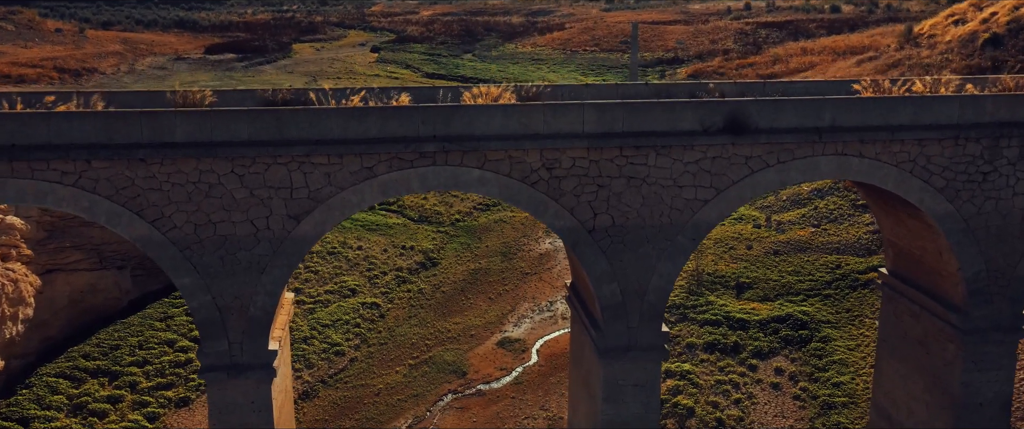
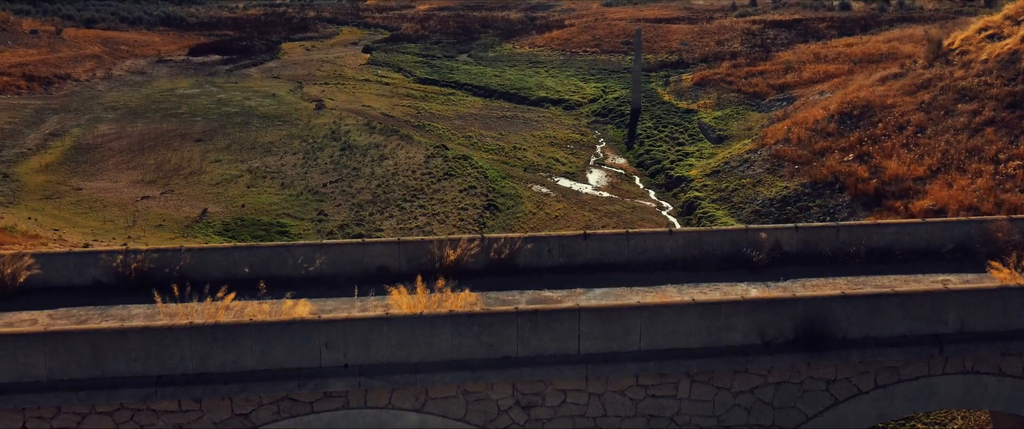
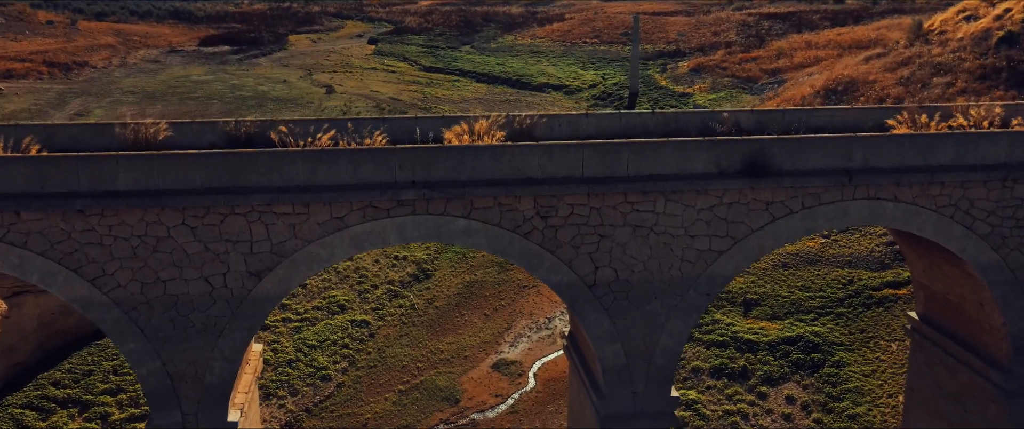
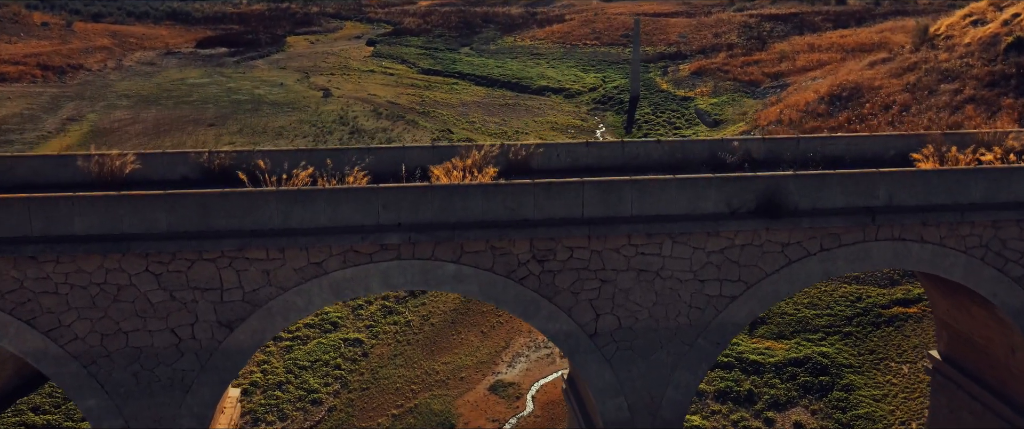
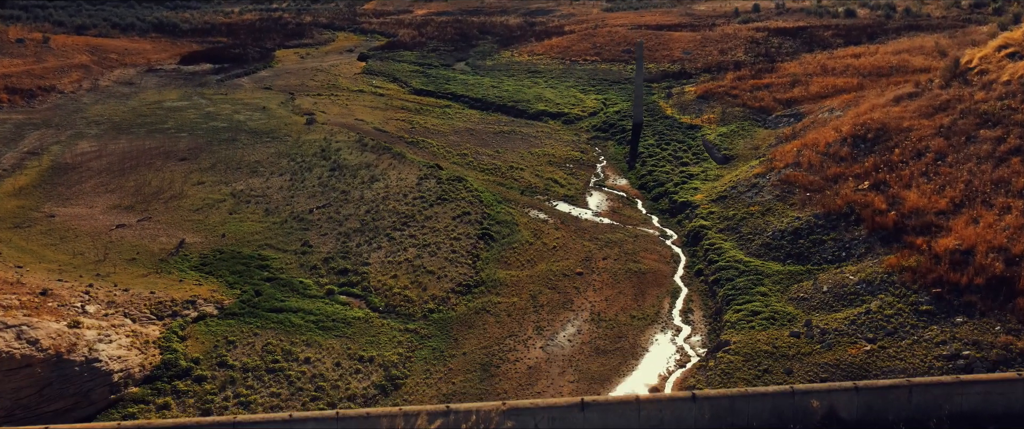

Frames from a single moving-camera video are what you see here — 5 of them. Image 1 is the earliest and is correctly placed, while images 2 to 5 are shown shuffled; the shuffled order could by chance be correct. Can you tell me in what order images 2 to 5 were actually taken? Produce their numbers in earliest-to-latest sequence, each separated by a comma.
3, 4, 2, 5
